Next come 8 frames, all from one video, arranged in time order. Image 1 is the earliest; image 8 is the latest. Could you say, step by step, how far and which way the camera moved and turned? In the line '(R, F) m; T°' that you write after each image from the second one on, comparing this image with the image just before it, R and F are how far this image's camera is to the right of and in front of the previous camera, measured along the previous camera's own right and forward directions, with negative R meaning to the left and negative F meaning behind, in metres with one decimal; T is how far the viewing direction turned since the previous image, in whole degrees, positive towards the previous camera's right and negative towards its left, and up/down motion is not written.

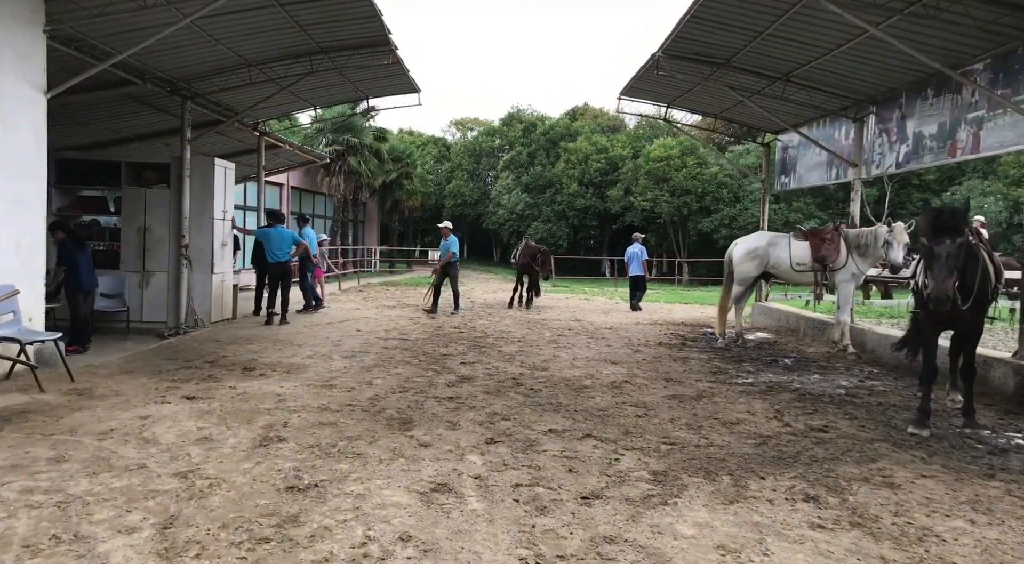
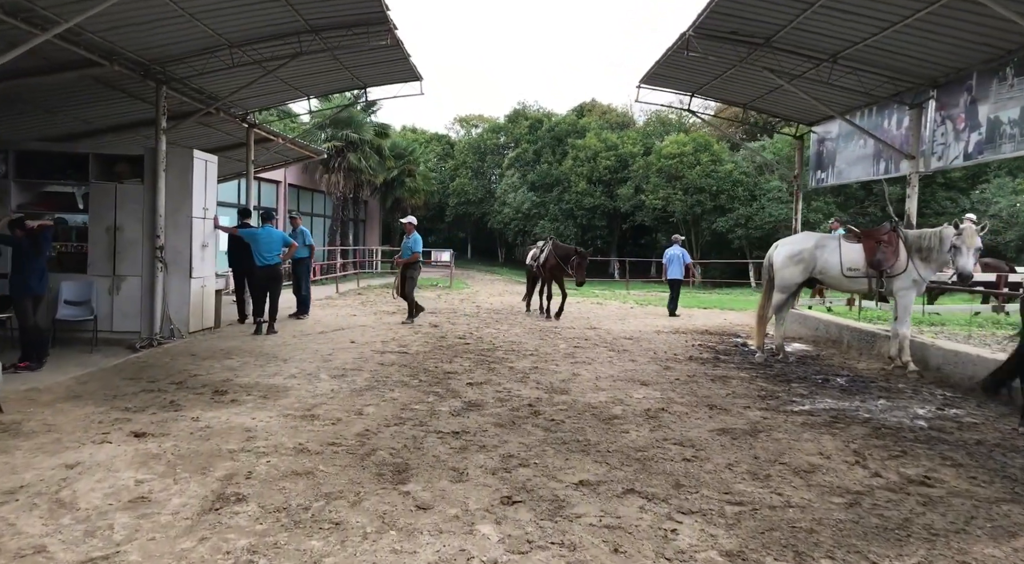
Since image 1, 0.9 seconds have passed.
(-0.1, +1.1) m; 0°
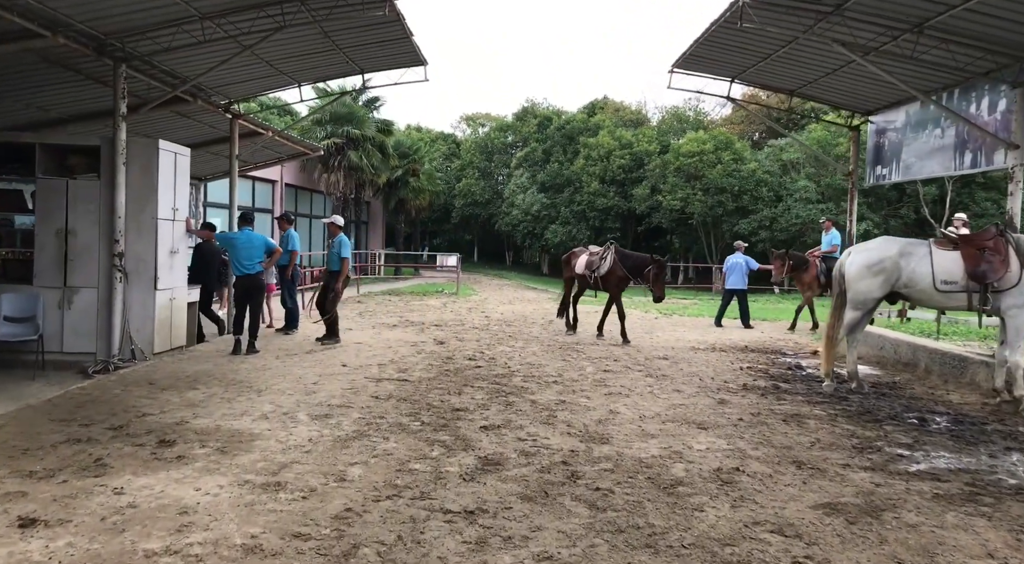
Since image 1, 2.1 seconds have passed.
(-0.2, +1.4) m; 0°
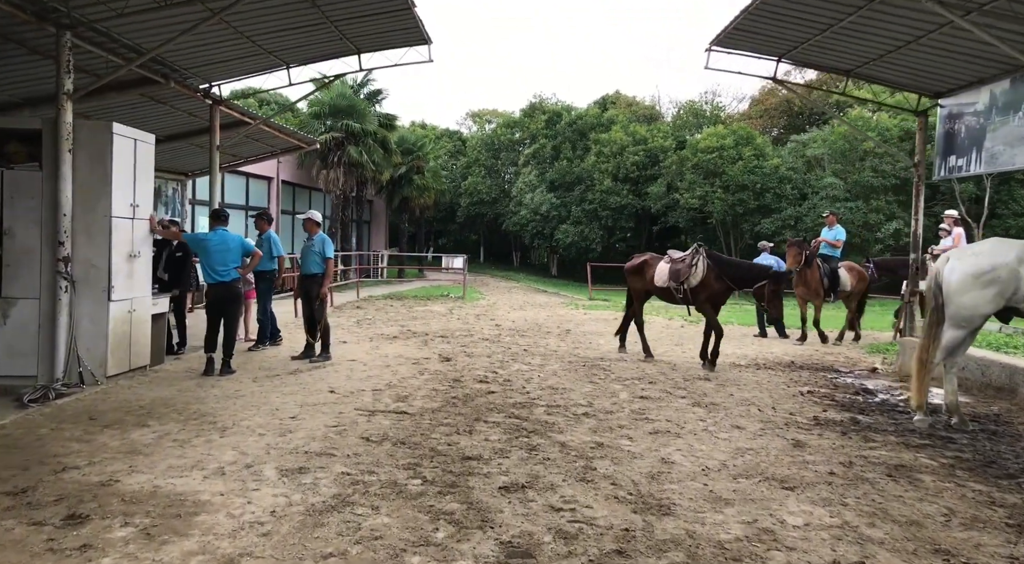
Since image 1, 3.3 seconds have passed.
(-0.1, +1.3) m; 0°
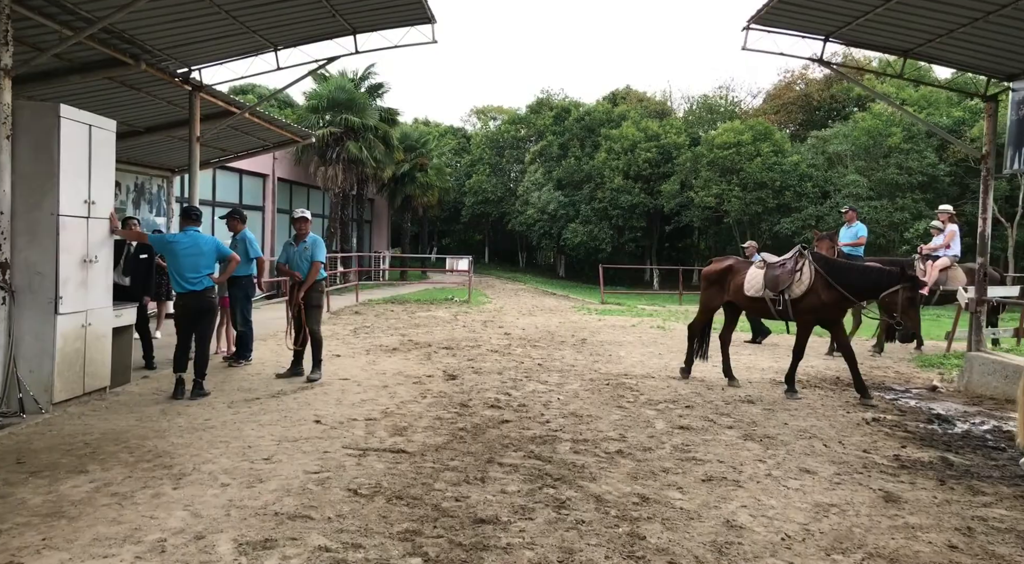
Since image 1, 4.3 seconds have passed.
(-0.1, +1.0) m; 0°
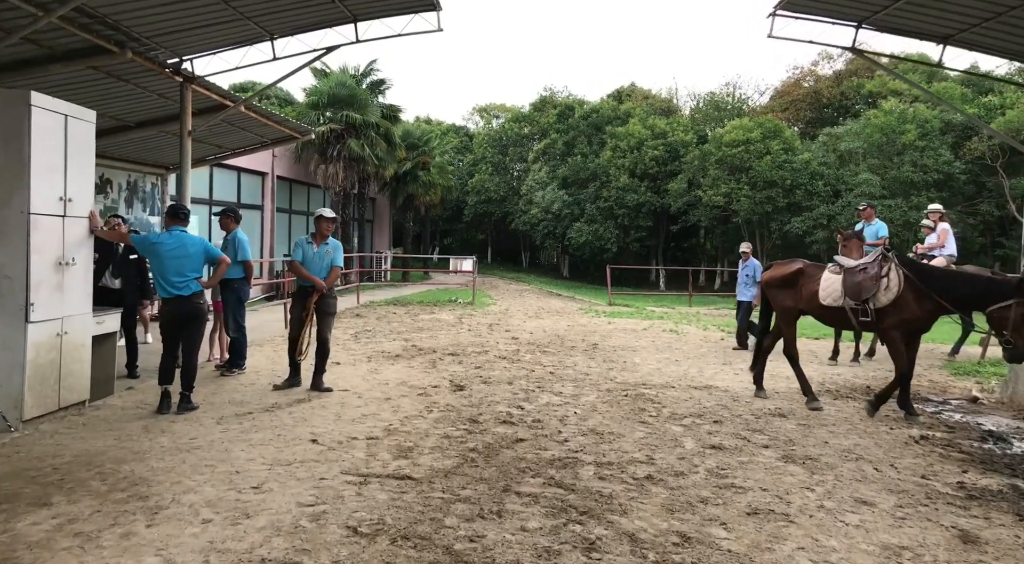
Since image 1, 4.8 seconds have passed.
(-0.1, +0.5) m; 0°
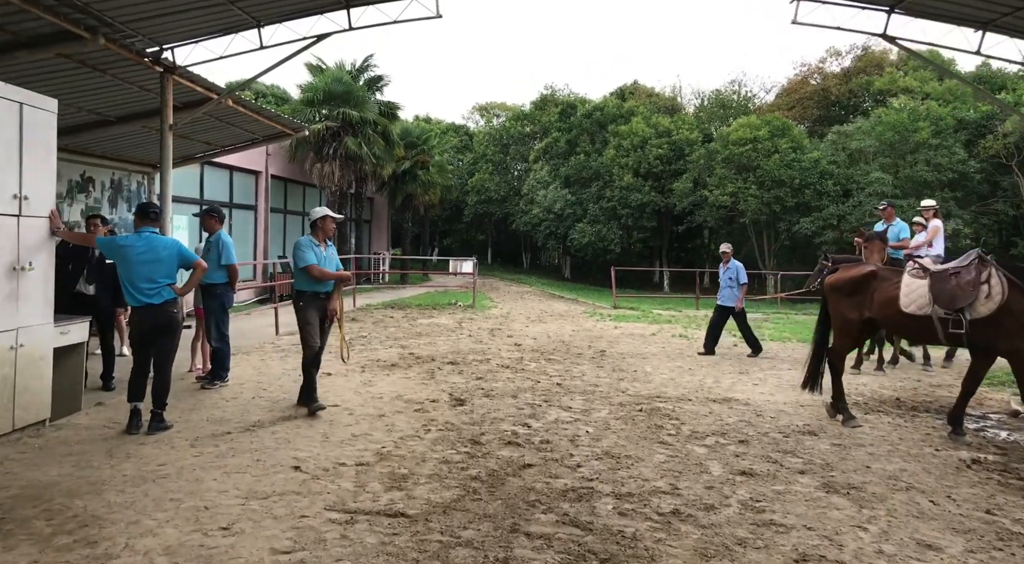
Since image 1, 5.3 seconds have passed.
(0.0, +0.6) m; 0°
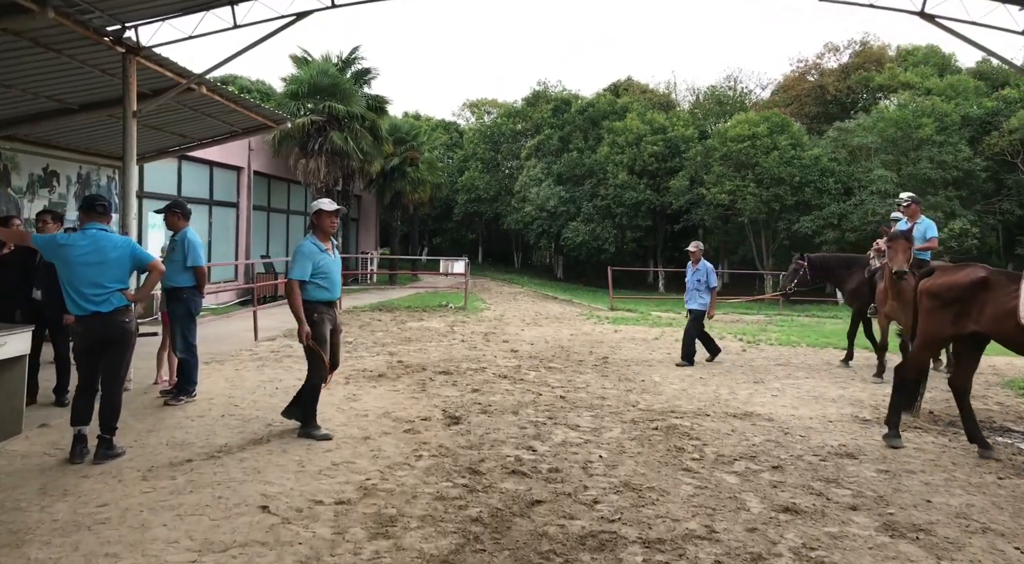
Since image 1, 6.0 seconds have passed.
(-0.1, +0.7) m; +1°
